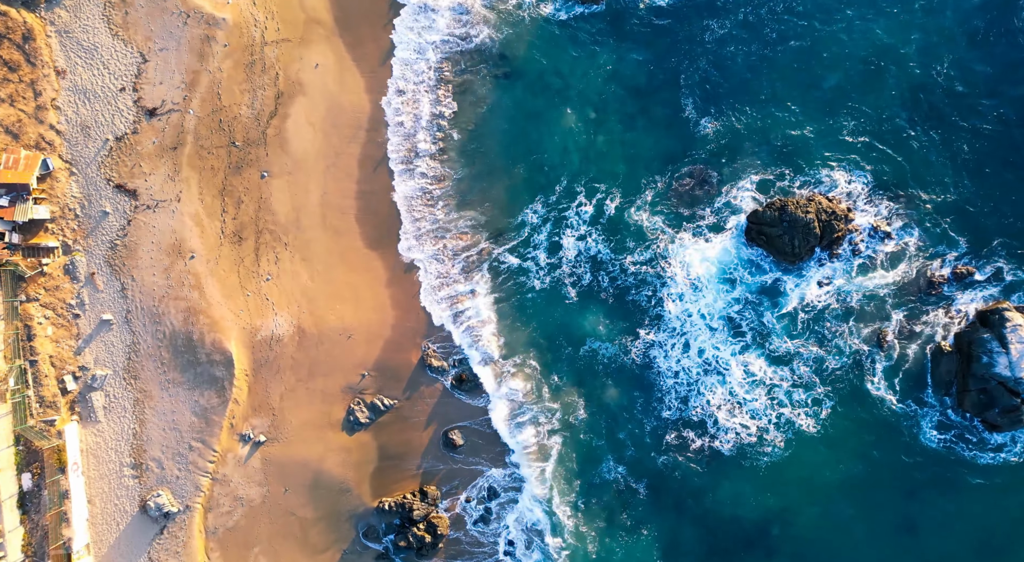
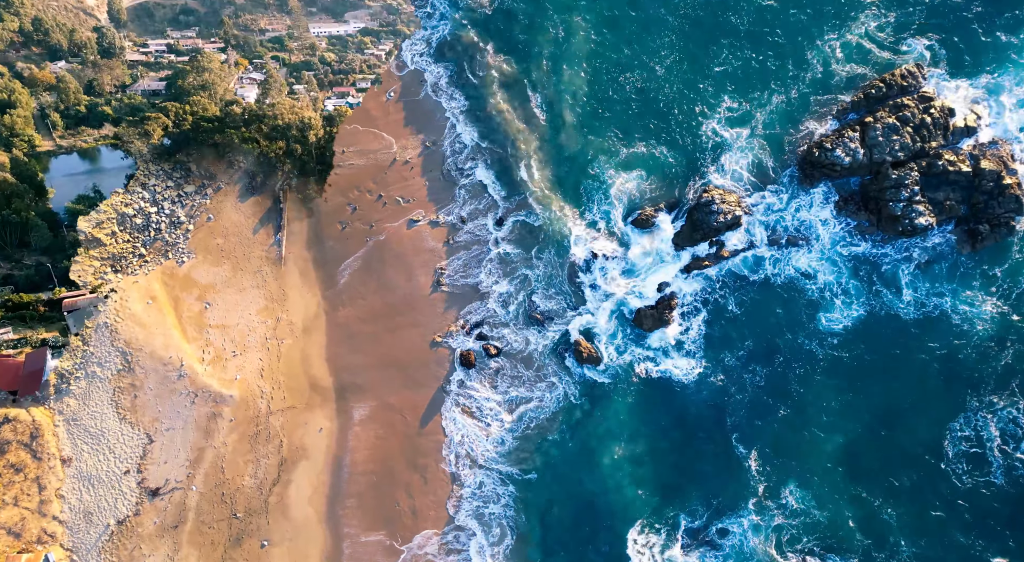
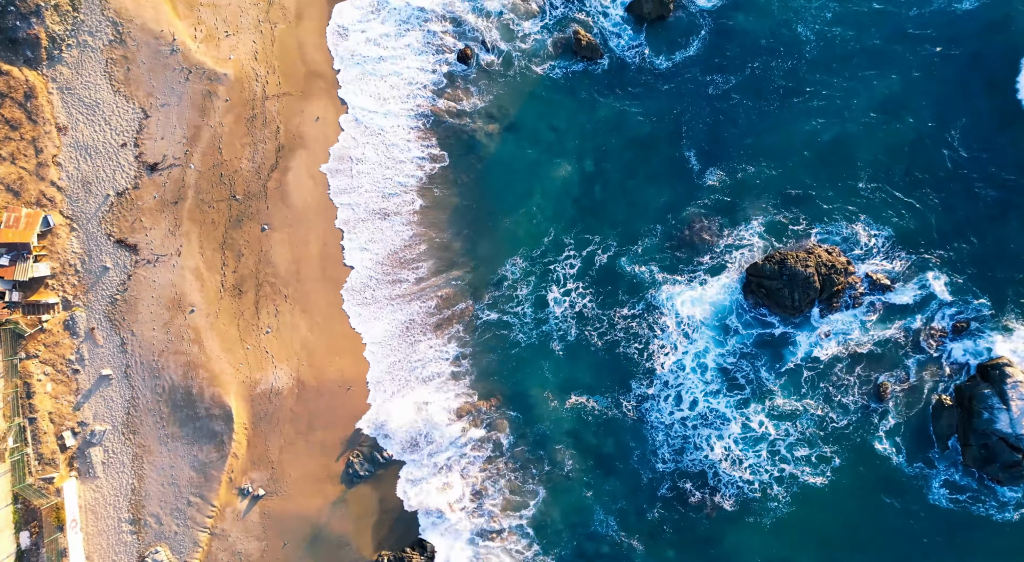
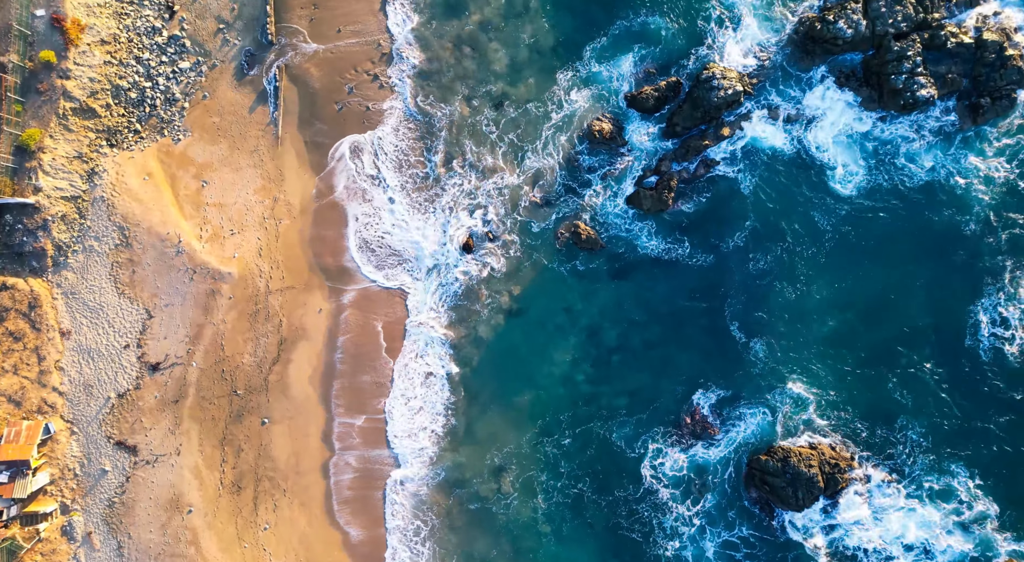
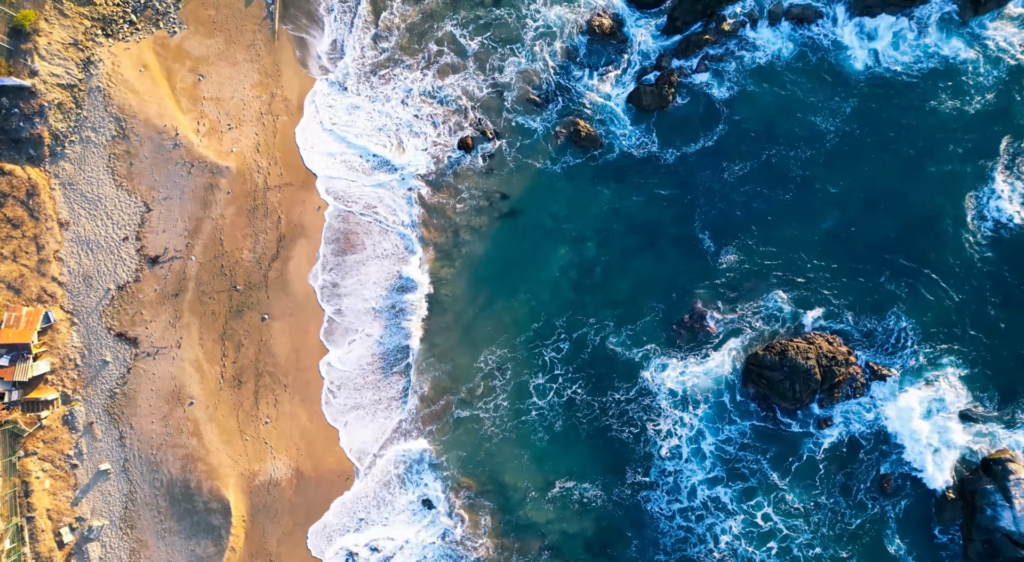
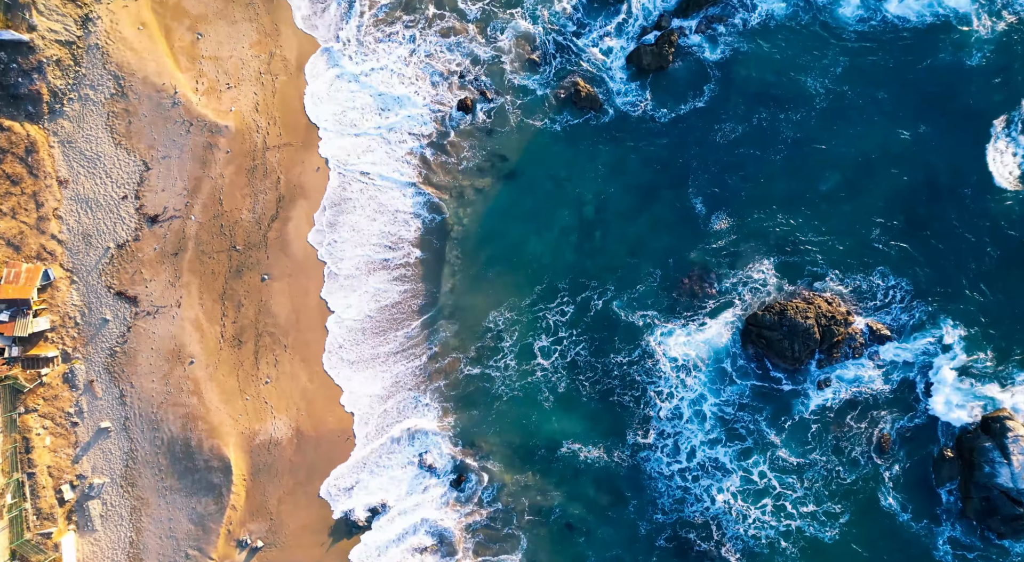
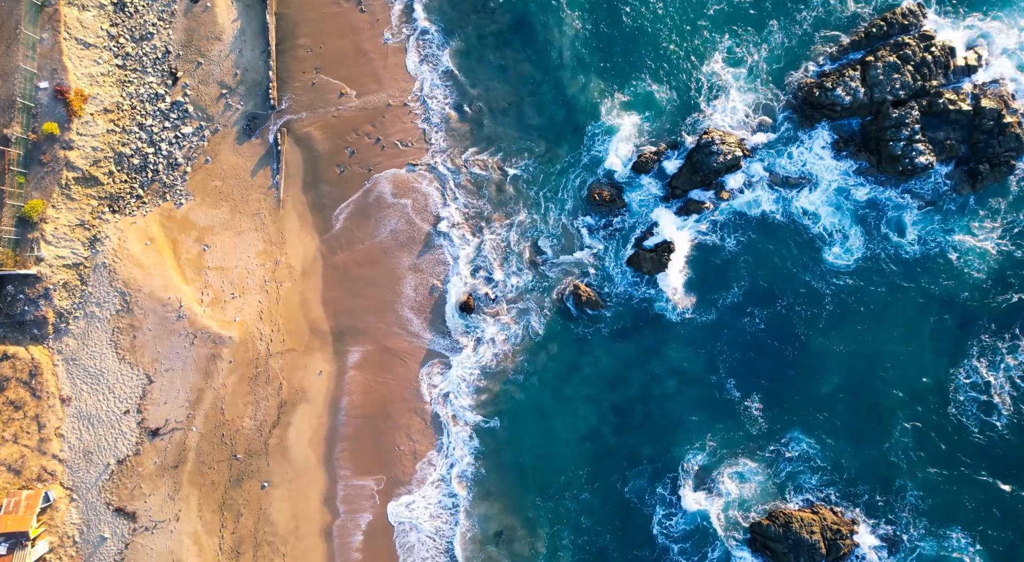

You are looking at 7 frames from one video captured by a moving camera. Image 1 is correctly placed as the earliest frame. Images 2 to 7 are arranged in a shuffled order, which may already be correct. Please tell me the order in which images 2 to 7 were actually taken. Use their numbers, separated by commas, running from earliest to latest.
3, 6, 5, 4, 7, 2
